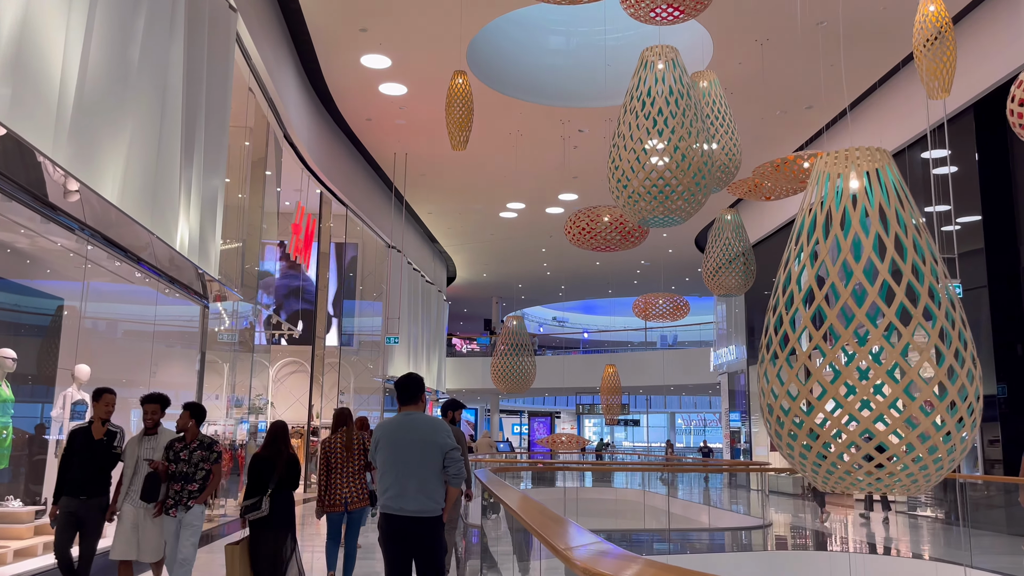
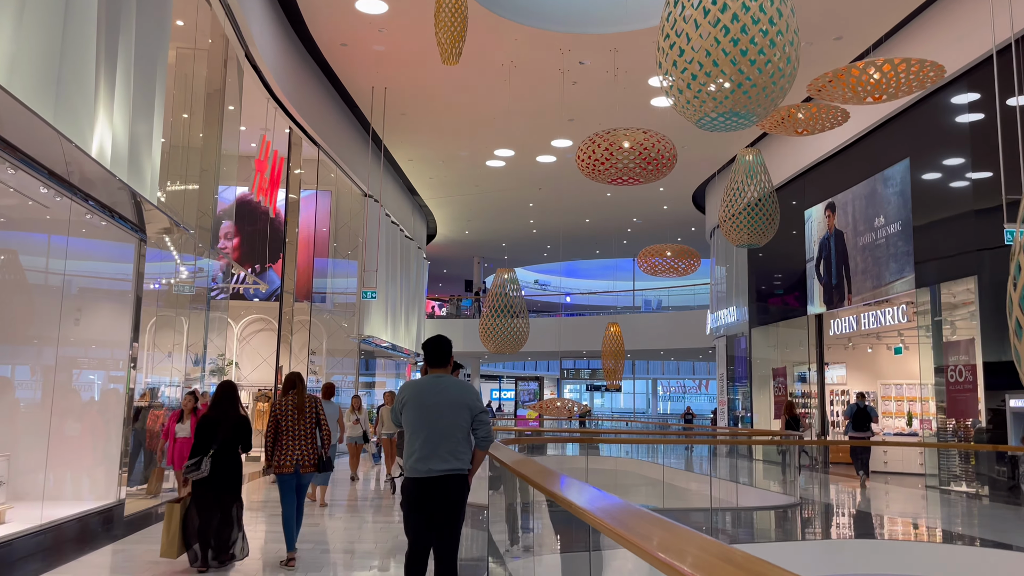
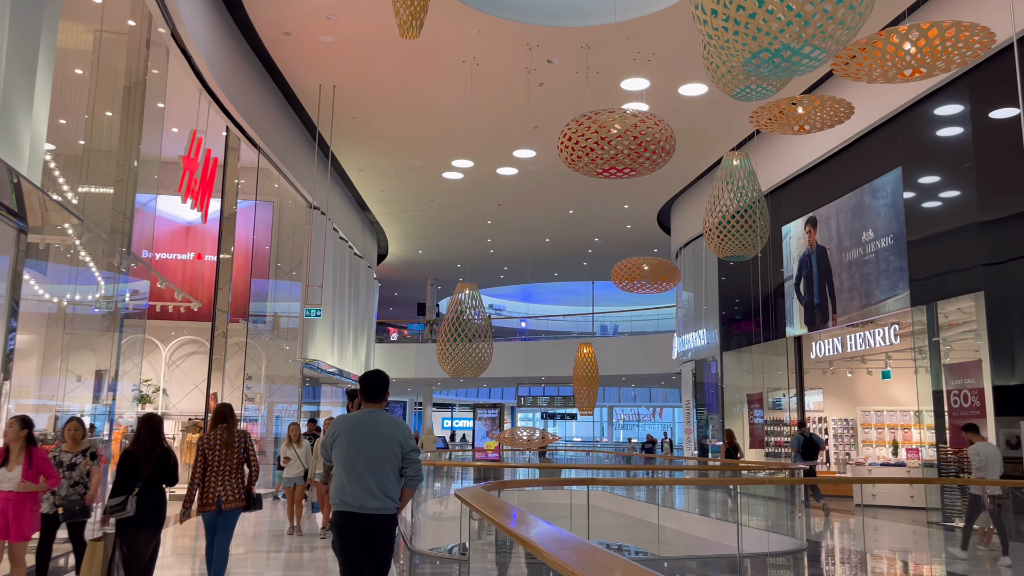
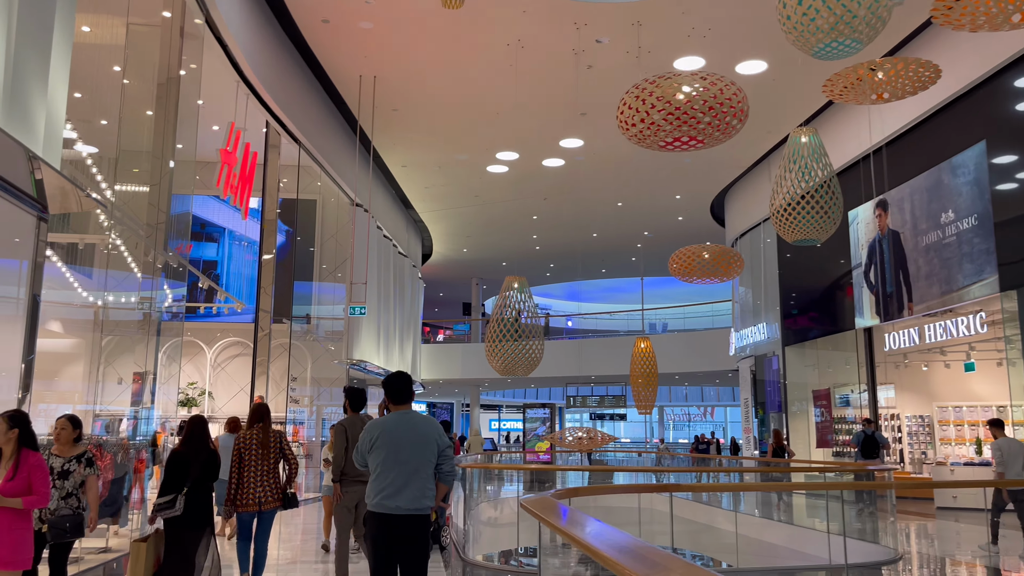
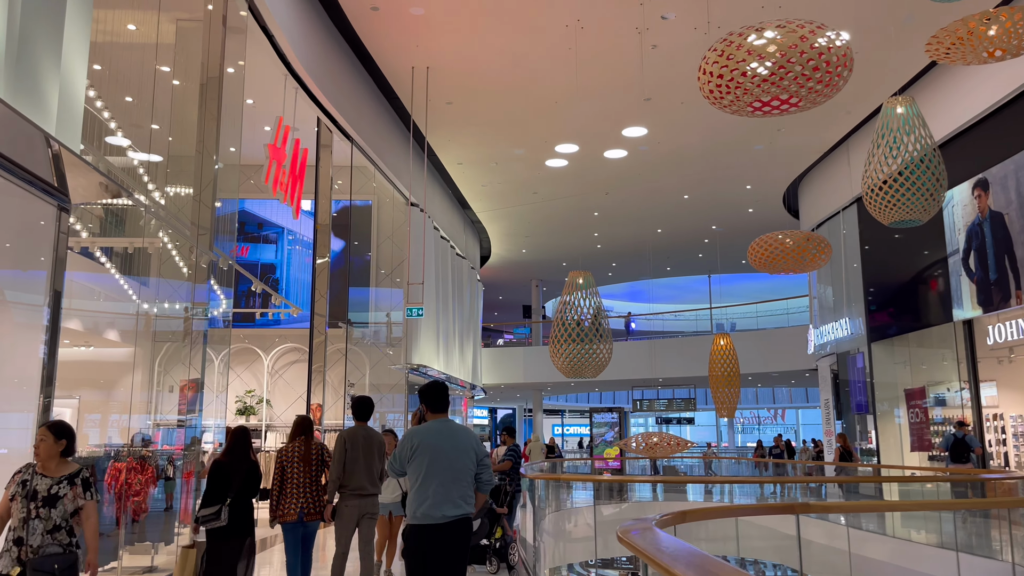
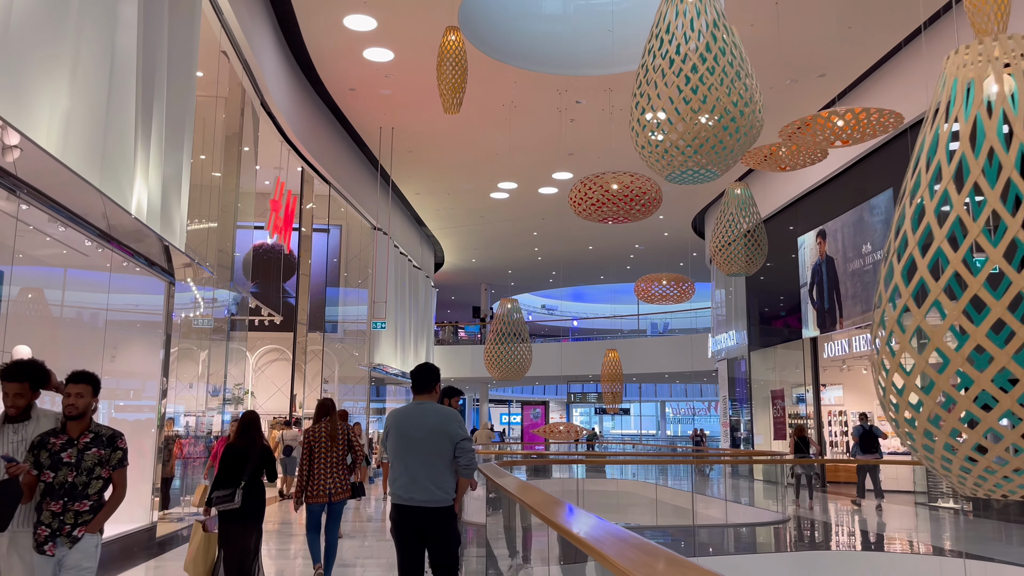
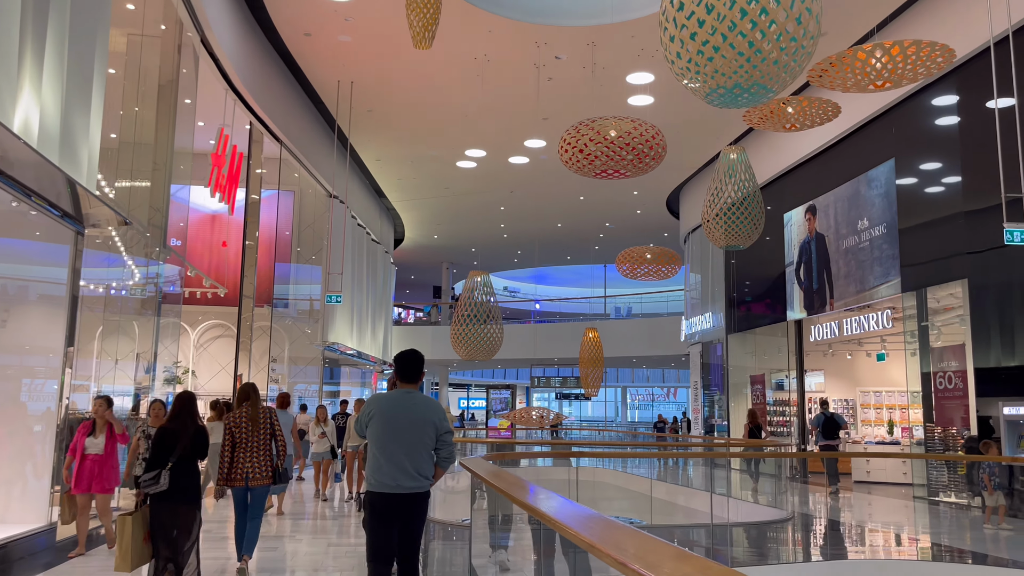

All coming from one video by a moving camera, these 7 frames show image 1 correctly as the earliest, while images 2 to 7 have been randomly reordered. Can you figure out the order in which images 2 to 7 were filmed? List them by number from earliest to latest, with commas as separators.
6, 2, 7, 3, 4, 5
